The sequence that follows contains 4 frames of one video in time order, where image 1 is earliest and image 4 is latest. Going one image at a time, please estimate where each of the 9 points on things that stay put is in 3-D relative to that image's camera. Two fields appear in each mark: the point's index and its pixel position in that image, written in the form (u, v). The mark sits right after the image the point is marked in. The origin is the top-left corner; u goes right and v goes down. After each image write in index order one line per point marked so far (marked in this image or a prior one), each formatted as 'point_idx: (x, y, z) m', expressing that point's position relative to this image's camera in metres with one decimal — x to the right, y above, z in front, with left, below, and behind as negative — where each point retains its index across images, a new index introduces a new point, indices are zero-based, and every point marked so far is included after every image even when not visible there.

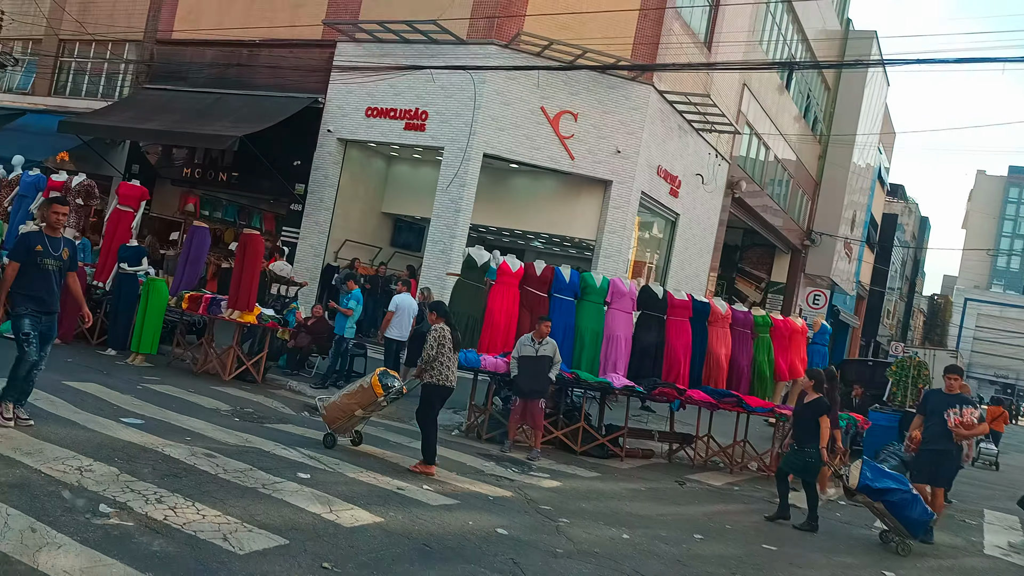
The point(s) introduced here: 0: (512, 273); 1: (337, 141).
0: (0.0, +0.2, +11.5) m
1: (-3.6, +3.0, +17.0) m
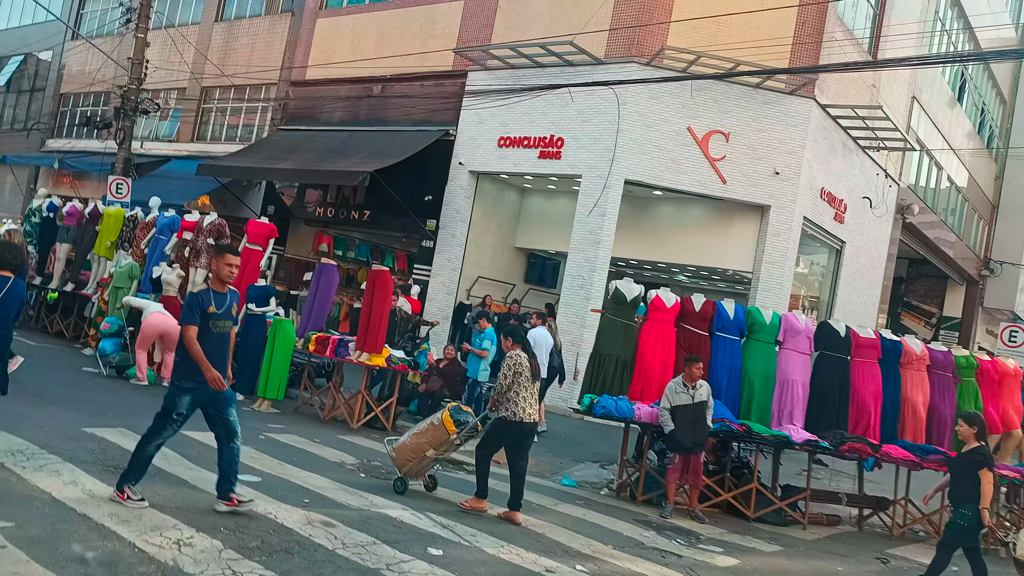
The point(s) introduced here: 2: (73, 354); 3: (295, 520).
0: (+1.9, -0.2, +10.1) m
1: (-0.9, +2.2, +16.2) m
2: (-6.9, -1.0, +13.1) m
3: (-1.6, -1.7, +6.1) m
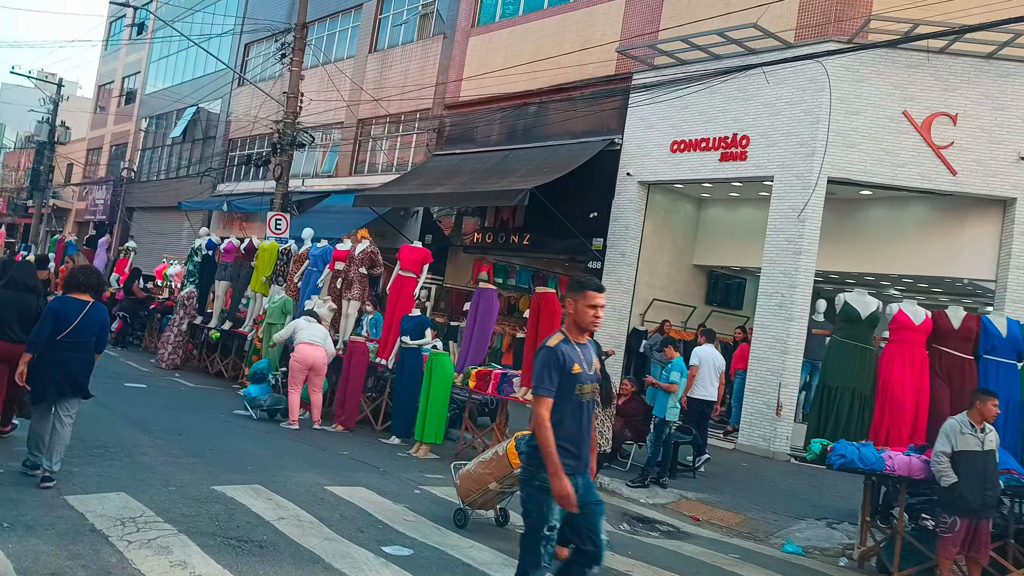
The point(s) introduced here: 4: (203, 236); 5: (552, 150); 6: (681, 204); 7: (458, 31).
0: (+3.8, -0.4, +7.9) m
1: (+2.2, +1.8, +14.5) m
2: (-4.2, -1.6, +12.4) m
3: (-0.3, -1.8, +4.6) m
4: (-5.6, +1.0, +15.1) m
5: (+0.7, +2.6, +15.6) m
6: (+3.1, +1.5, +15.2) m
7: (-1.2, +5.8, +18.6) m
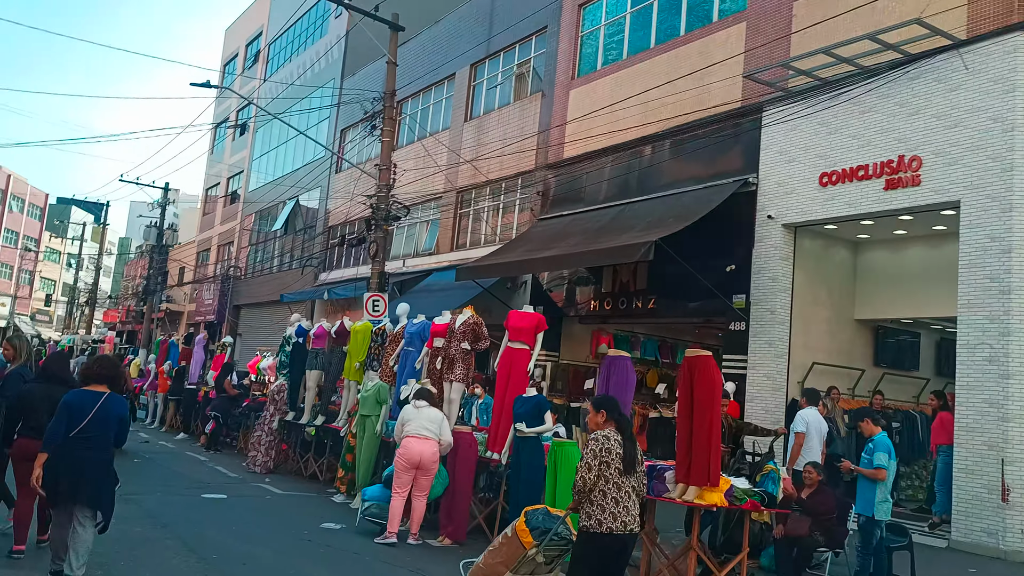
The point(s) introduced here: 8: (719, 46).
0: (+4.8, -0.5, +5.3) m
1: (+4.0, +0.9, +12.3) m
2: (-2.5, -2.8, +10.7) m
3: (+0.4, -2.0, +2.4) m
4: (-3.6, -0.6, +13.8) m
5: (+2.6, +1.5, +13.6) m
6: (+5.0, +0.6, +12.9) m
7: (+0.9, +4.2, +17.2) m
8: (+3.4, +4.0, +13.8) m
